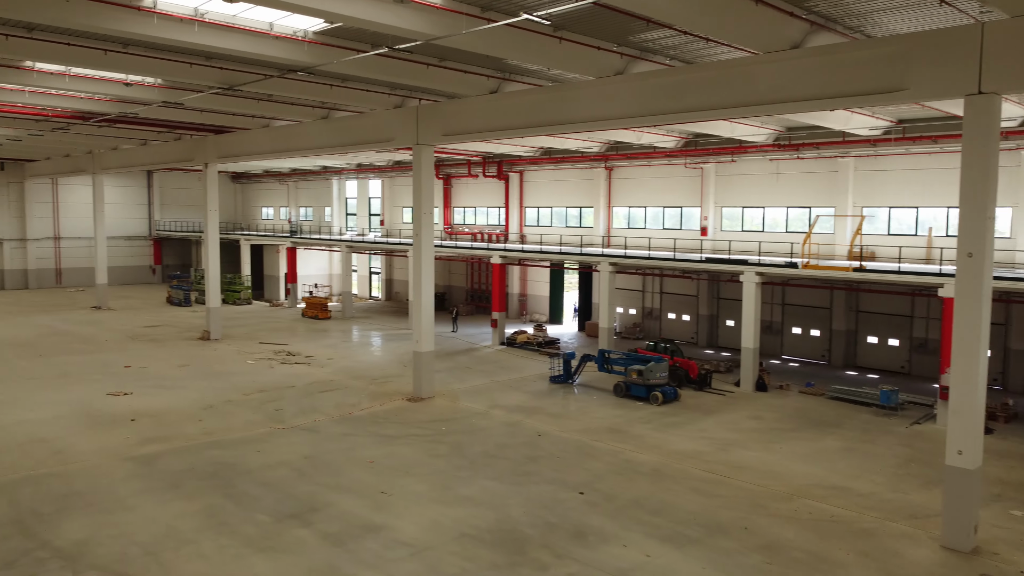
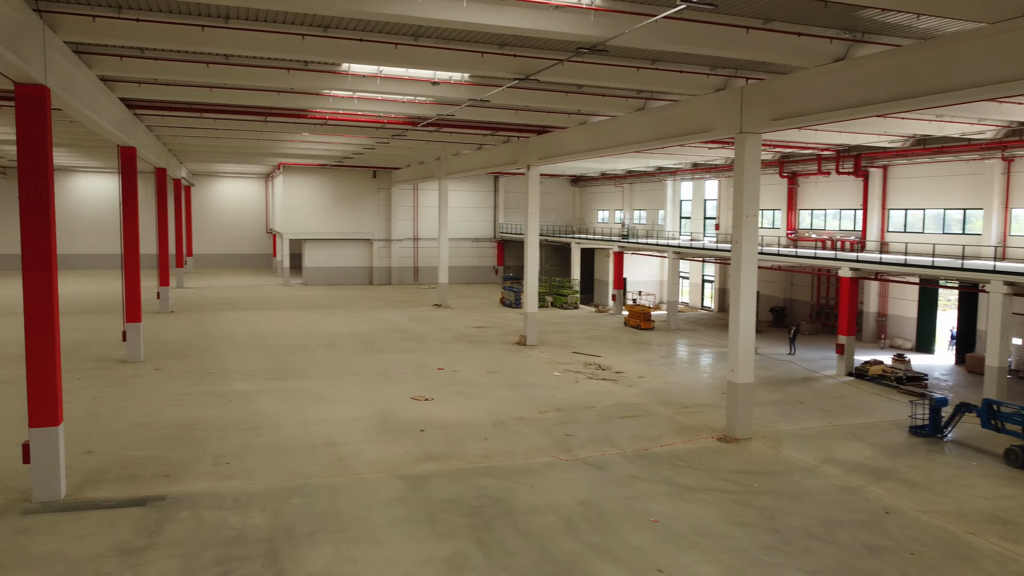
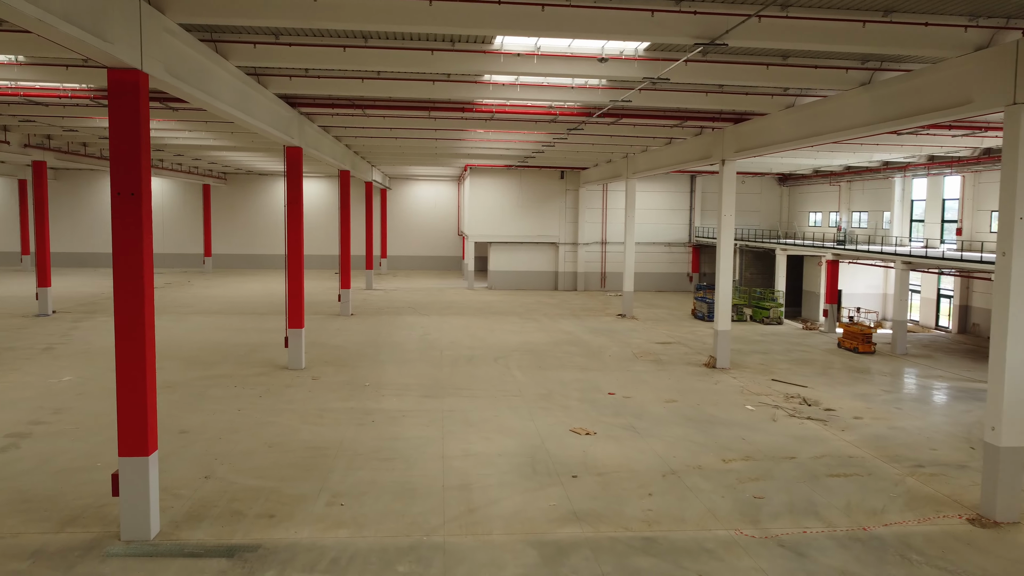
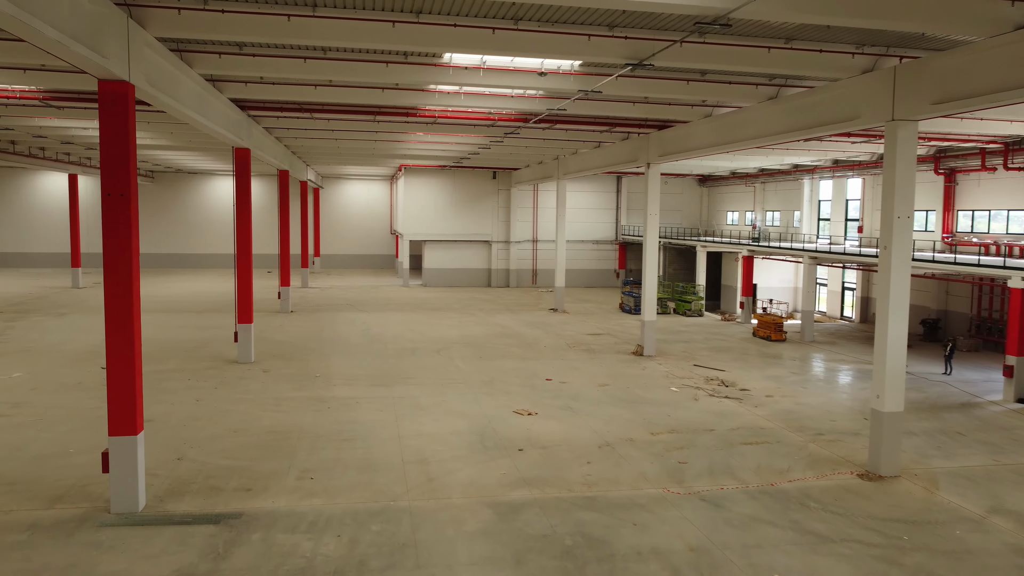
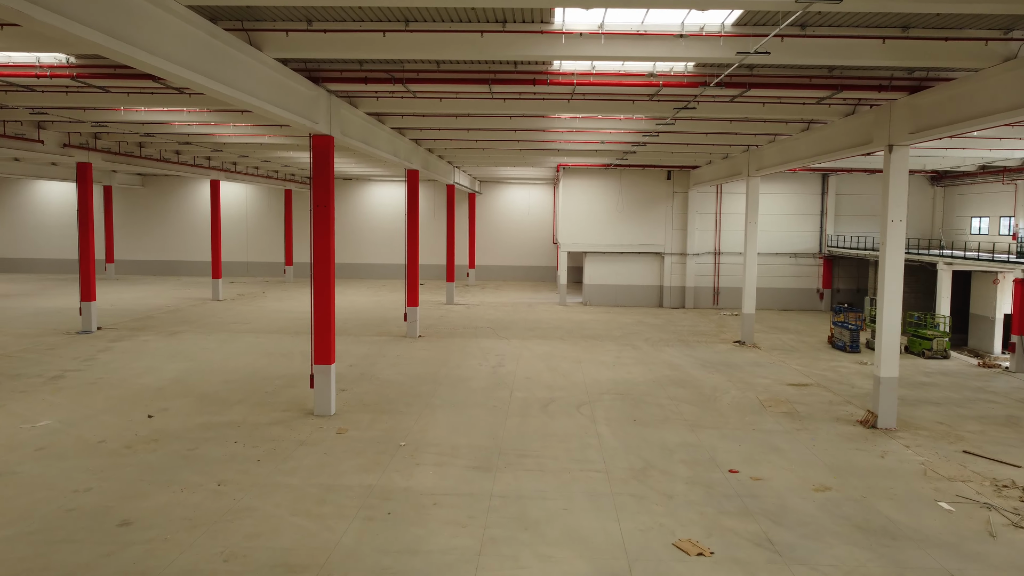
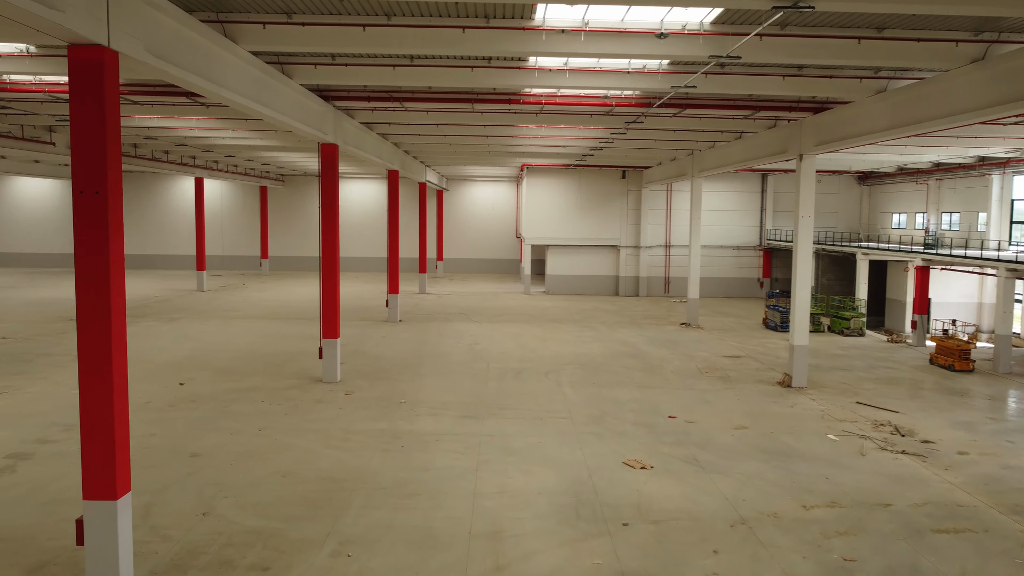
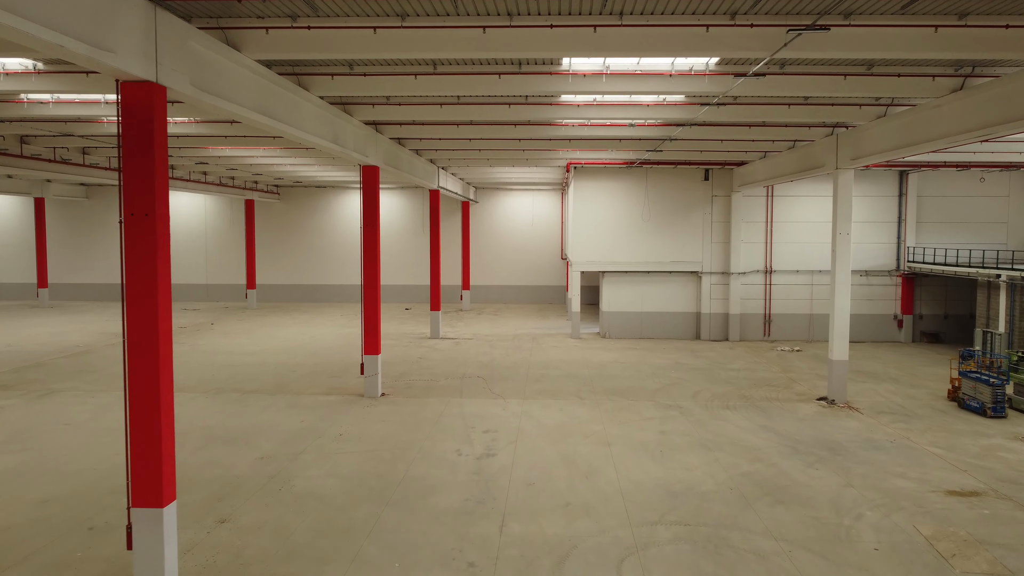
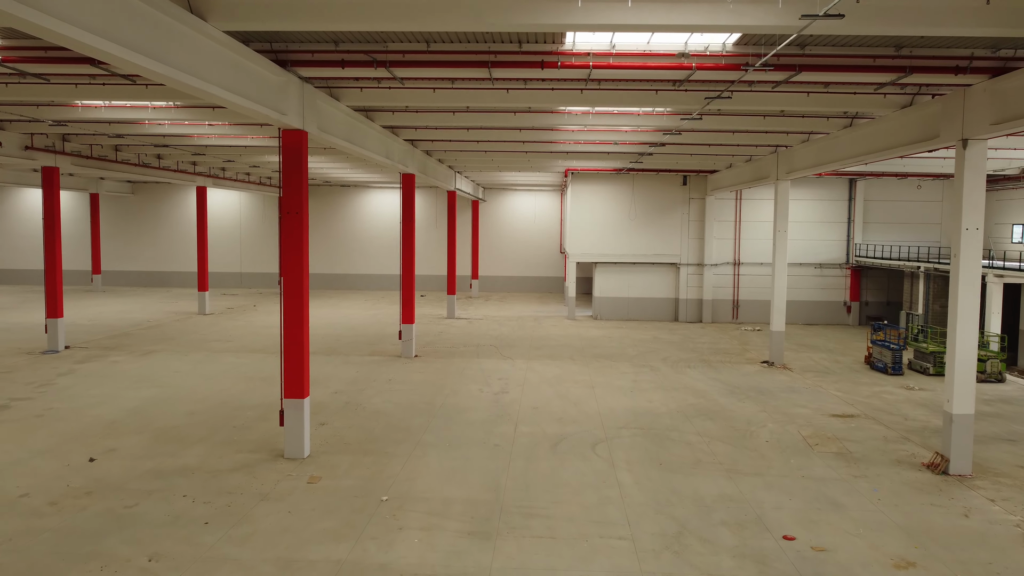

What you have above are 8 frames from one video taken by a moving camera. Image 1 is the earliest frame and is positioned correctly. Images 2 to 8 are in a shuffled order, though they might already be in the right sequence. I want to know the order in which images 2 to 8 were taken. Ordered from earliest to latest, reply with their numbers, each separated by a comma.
2, 4, 3, 6, 5, 8, 7
